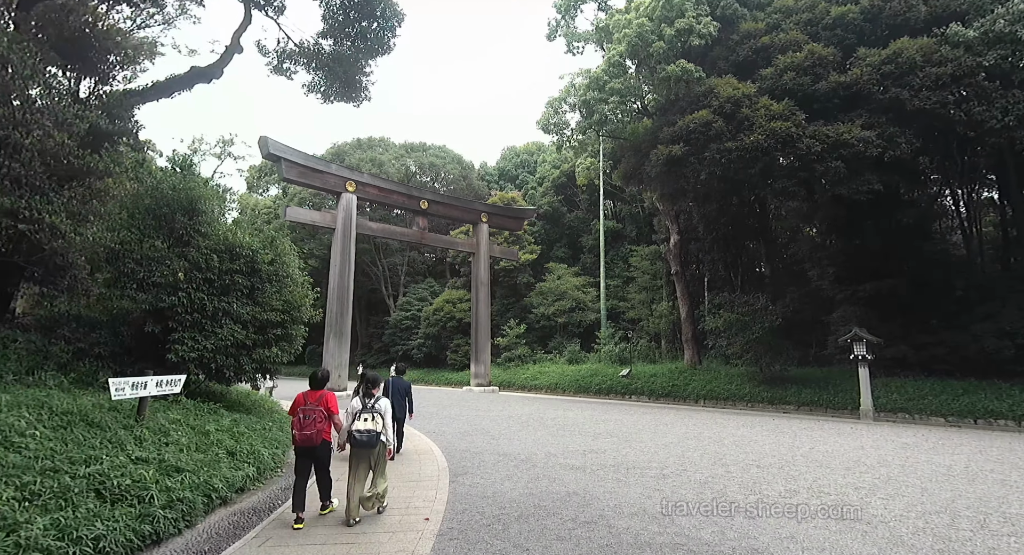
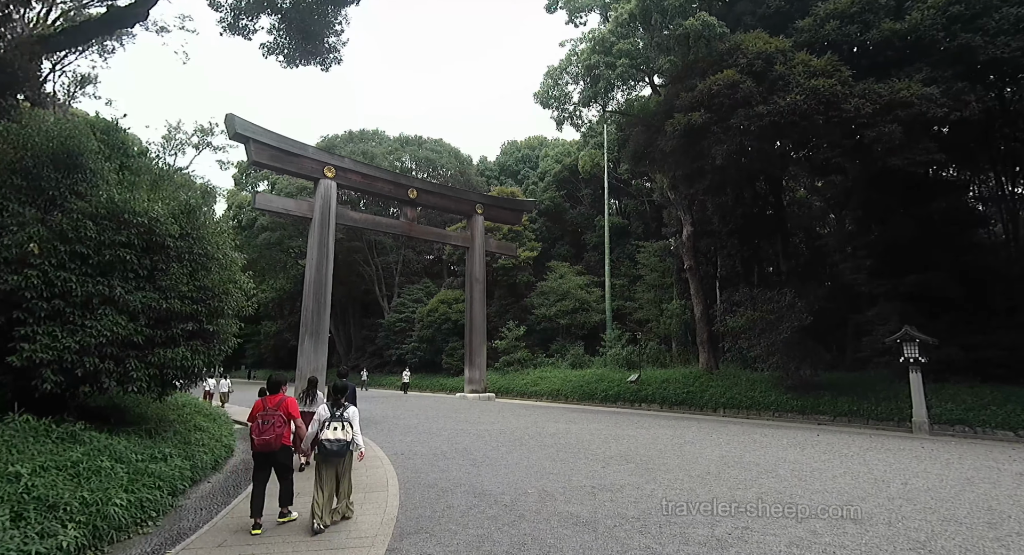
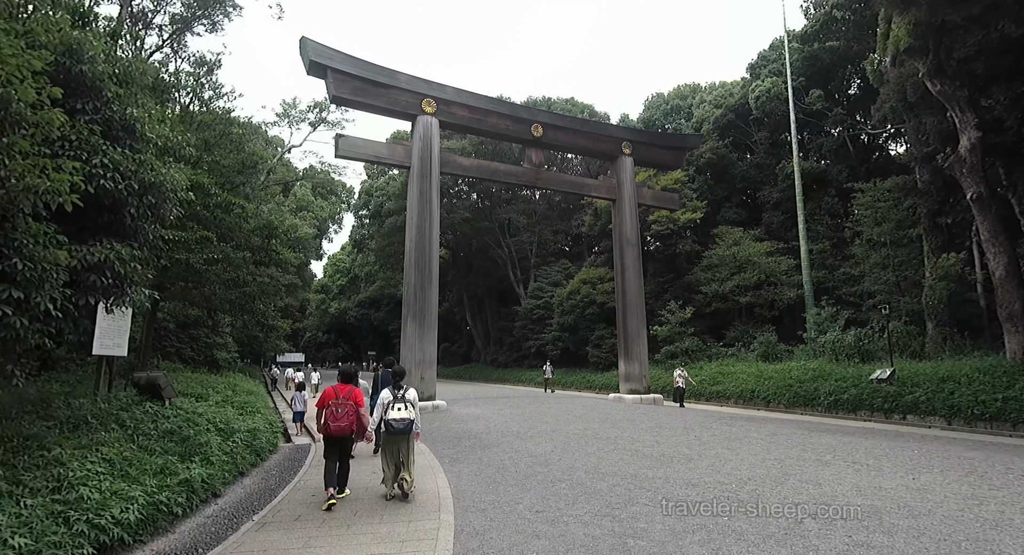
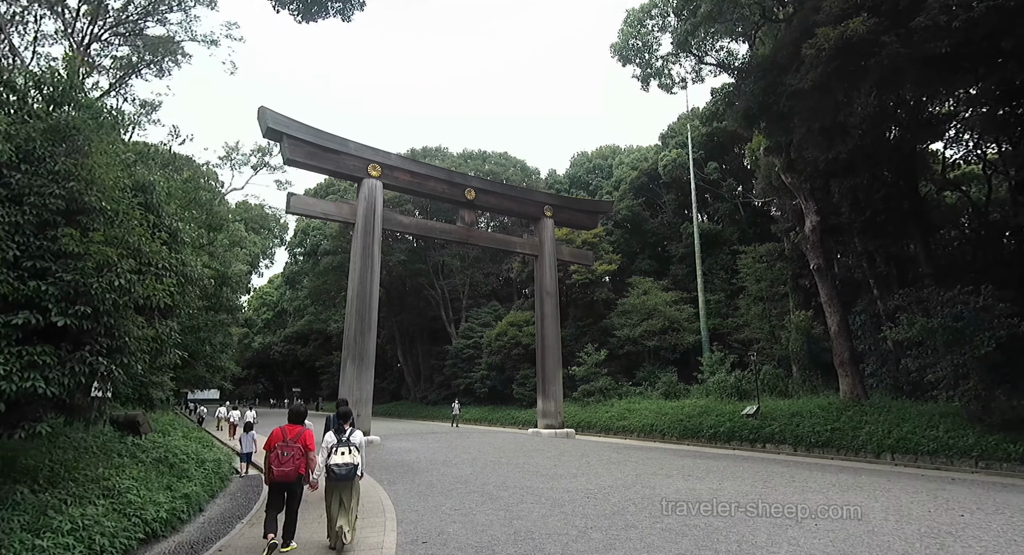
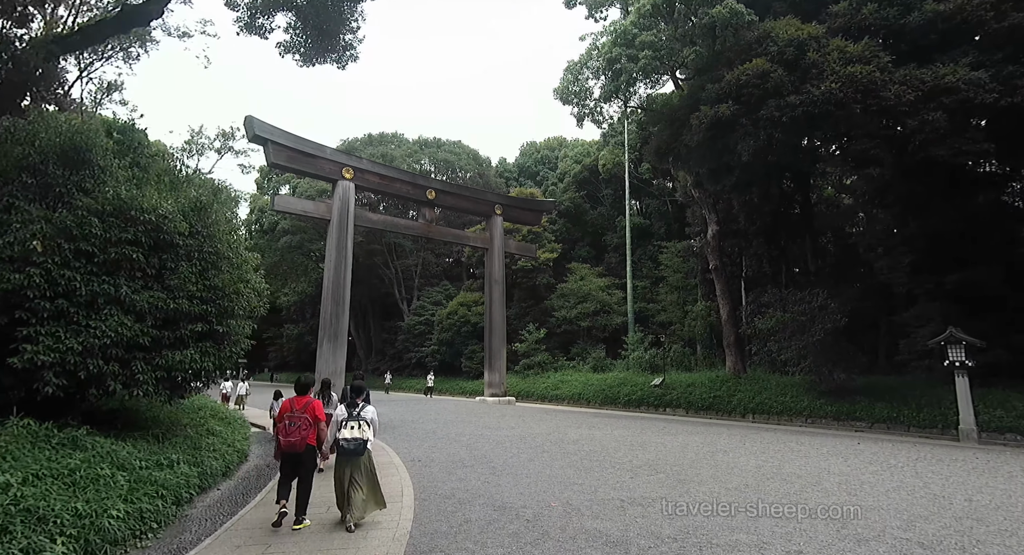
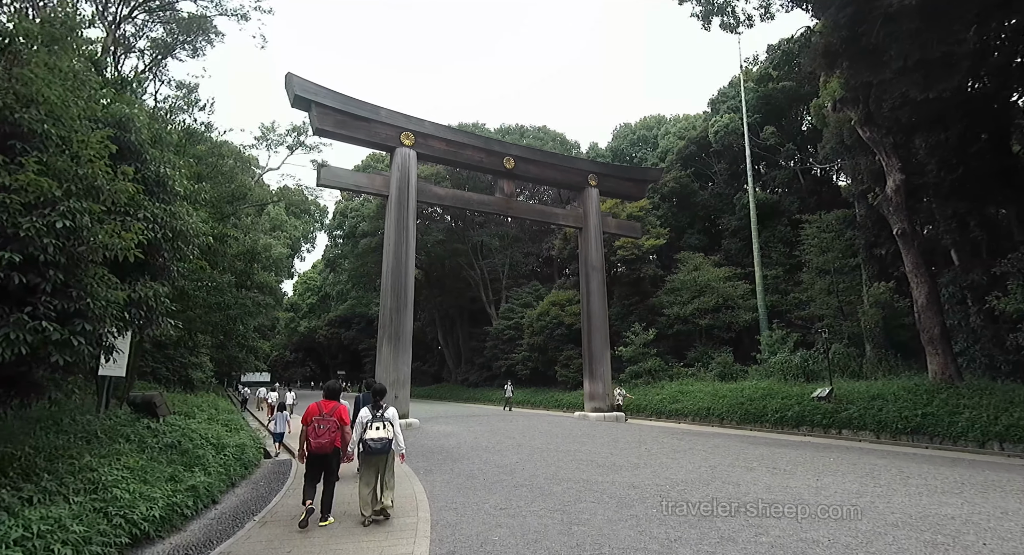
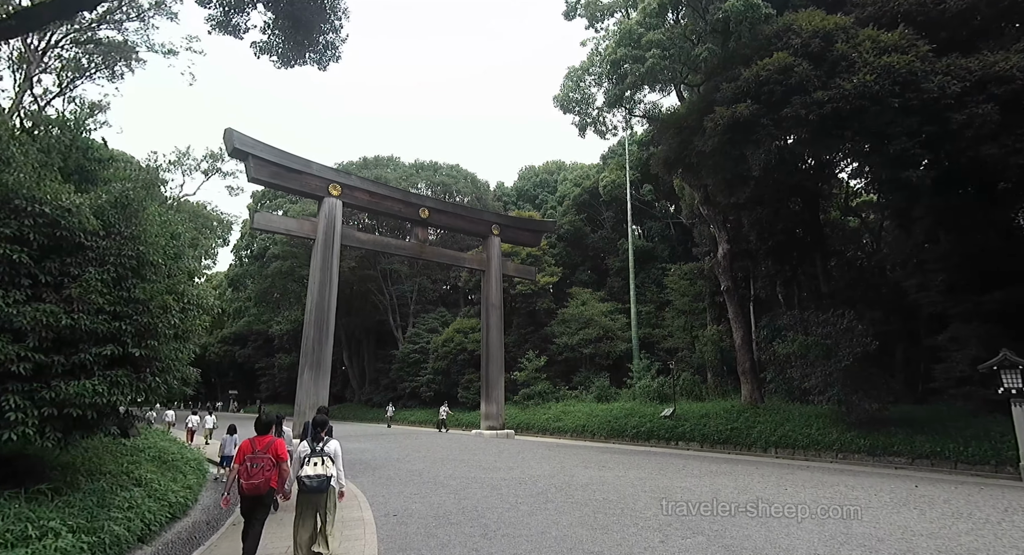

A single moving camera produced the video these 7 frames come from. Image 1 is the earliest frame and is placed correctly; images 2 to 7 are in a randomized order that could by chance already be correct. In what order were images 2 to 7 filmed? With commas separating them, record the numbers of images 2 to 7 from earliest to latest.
2, 5, 7, 4, 6, 3
